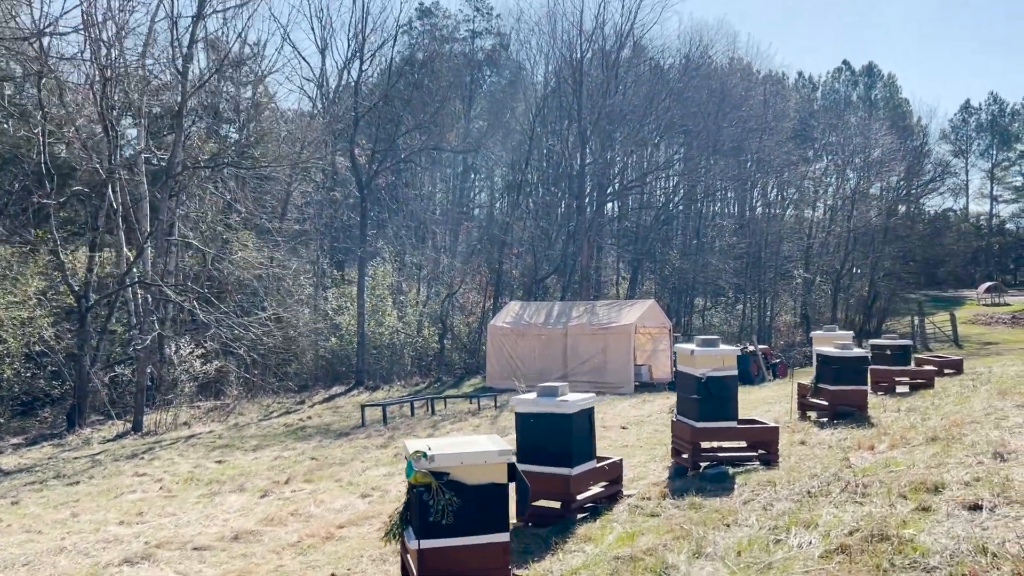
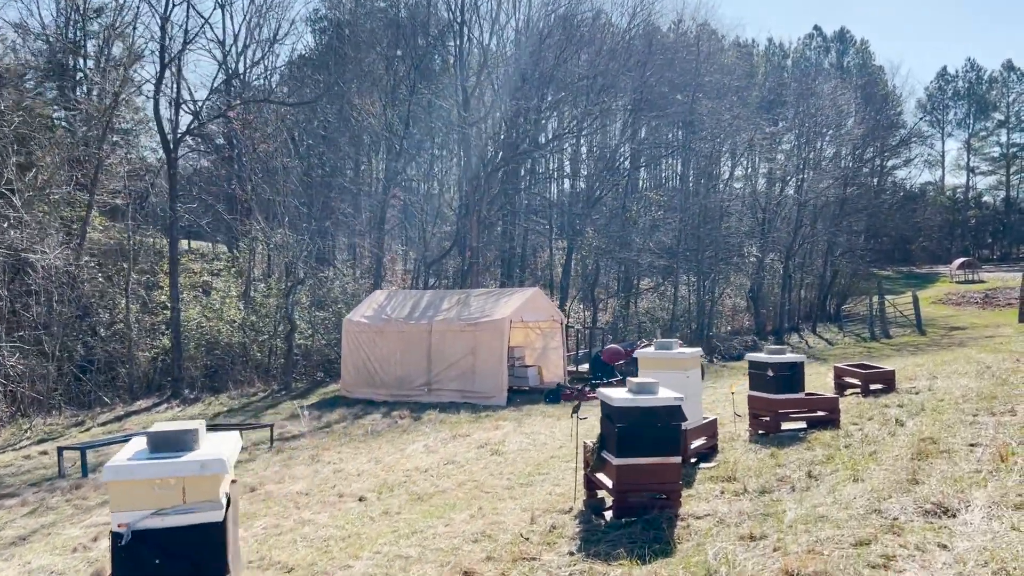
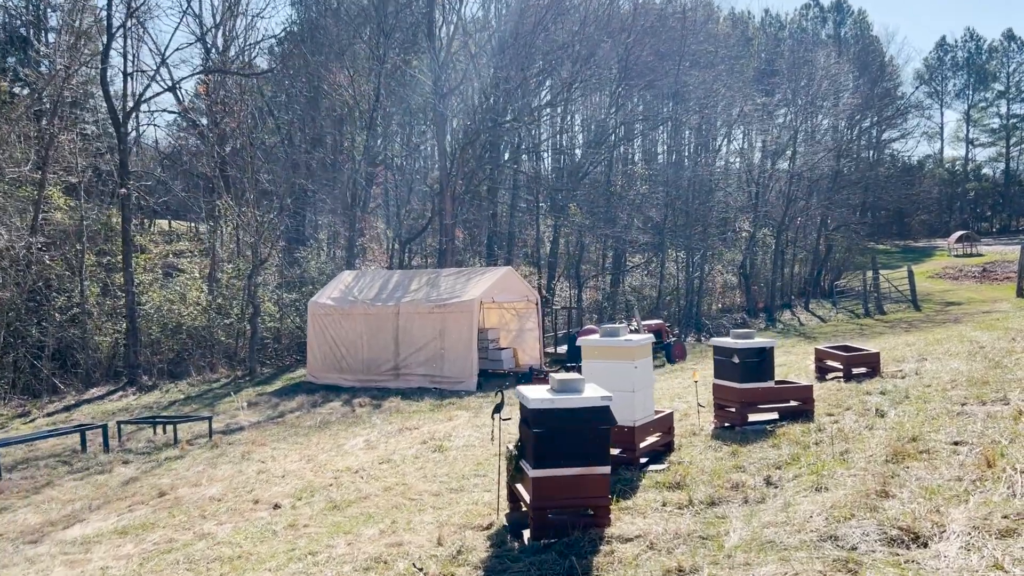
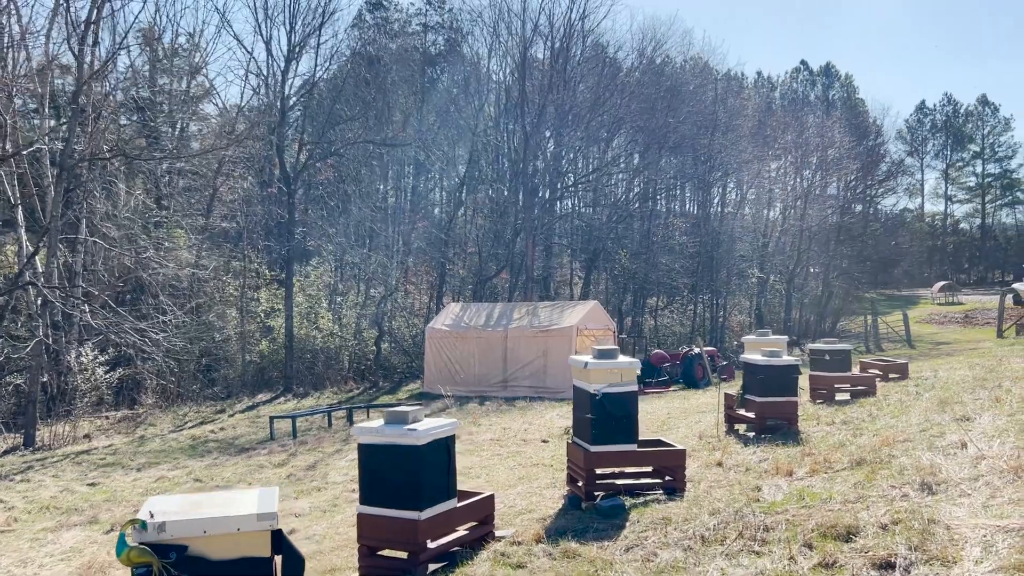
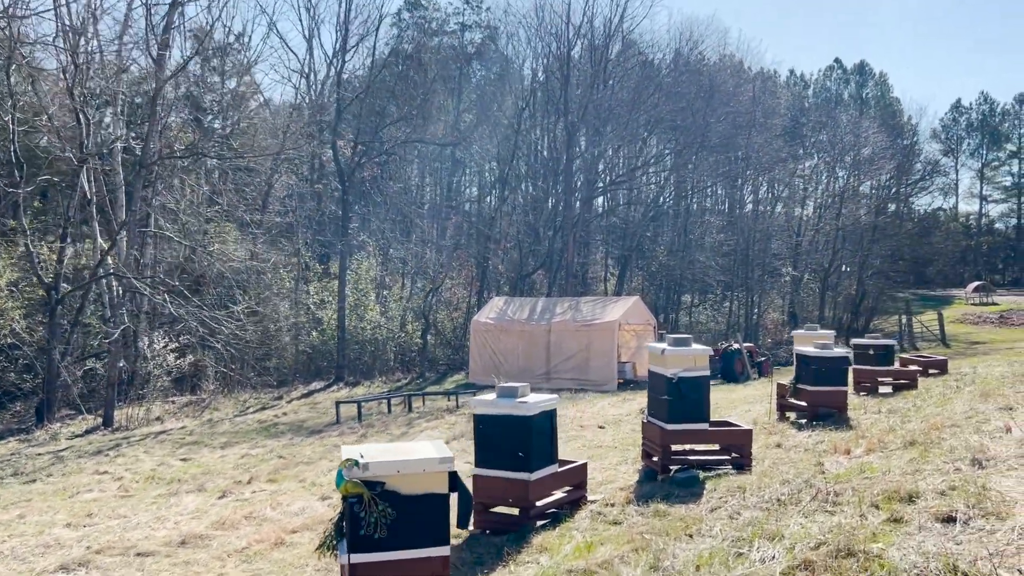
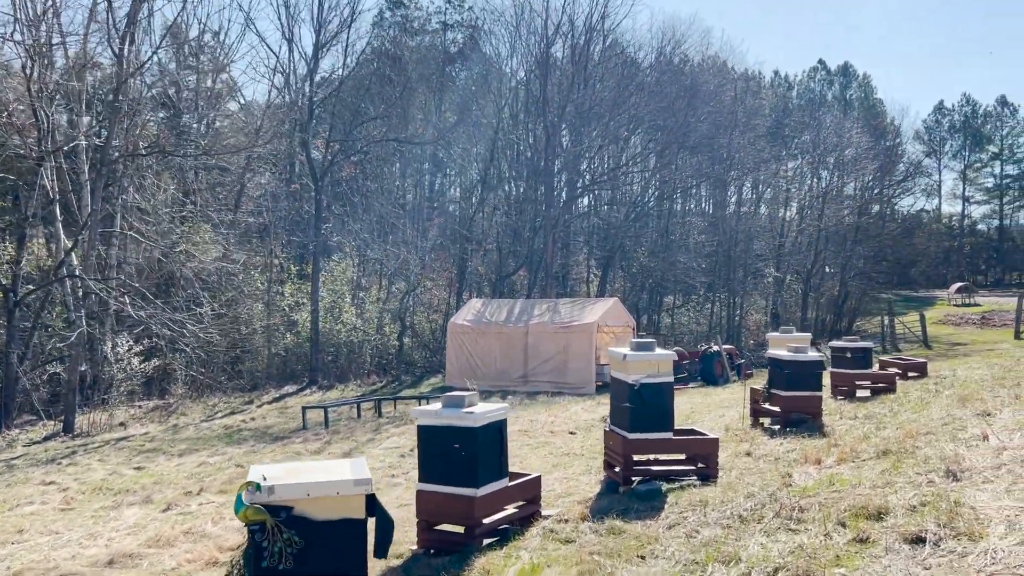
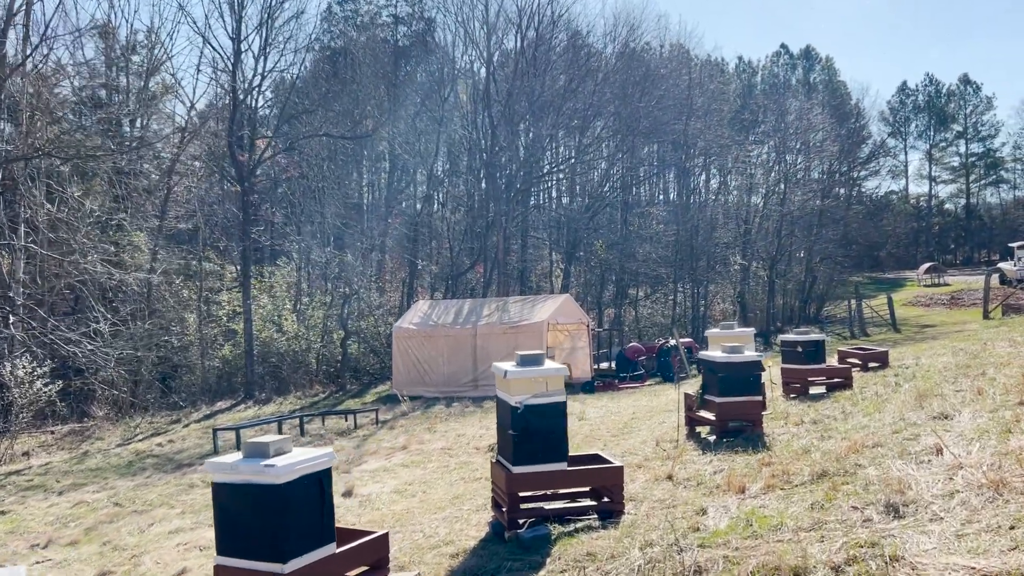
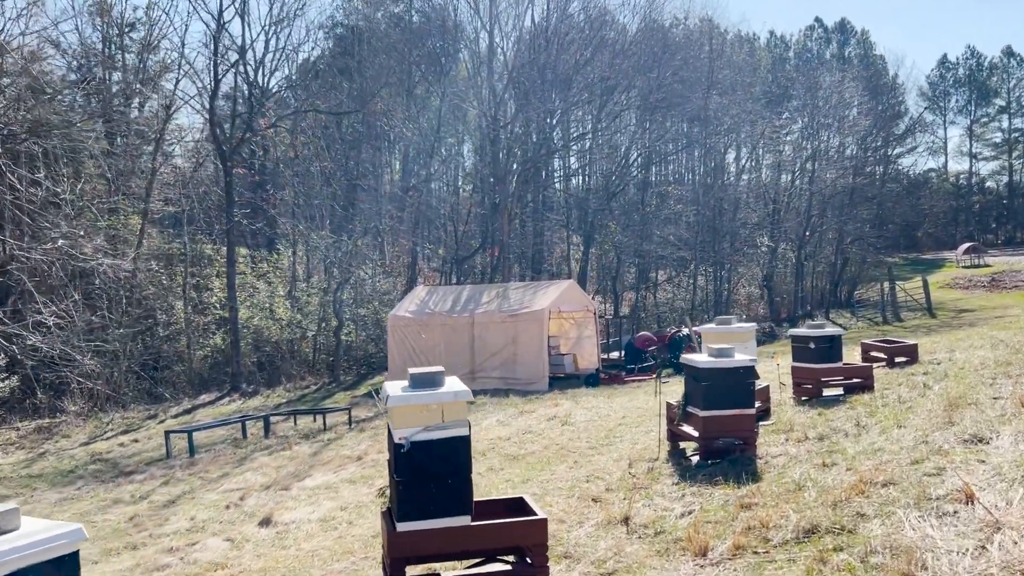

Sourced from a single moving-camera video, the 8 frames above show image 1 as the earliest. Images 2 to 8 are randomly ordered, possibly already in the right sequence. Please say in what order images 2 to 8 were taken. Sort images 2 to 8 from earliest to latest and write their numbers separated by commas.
5, 6, 4, 7, 8, 2, 3
